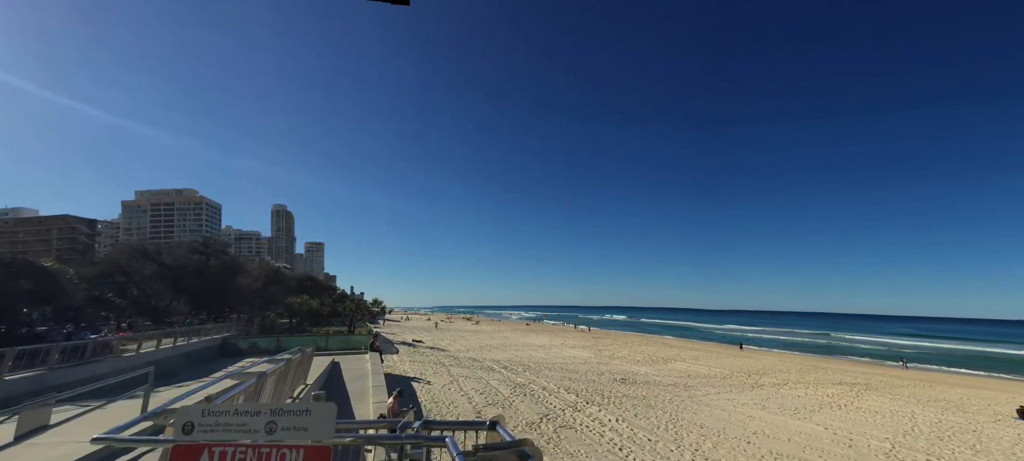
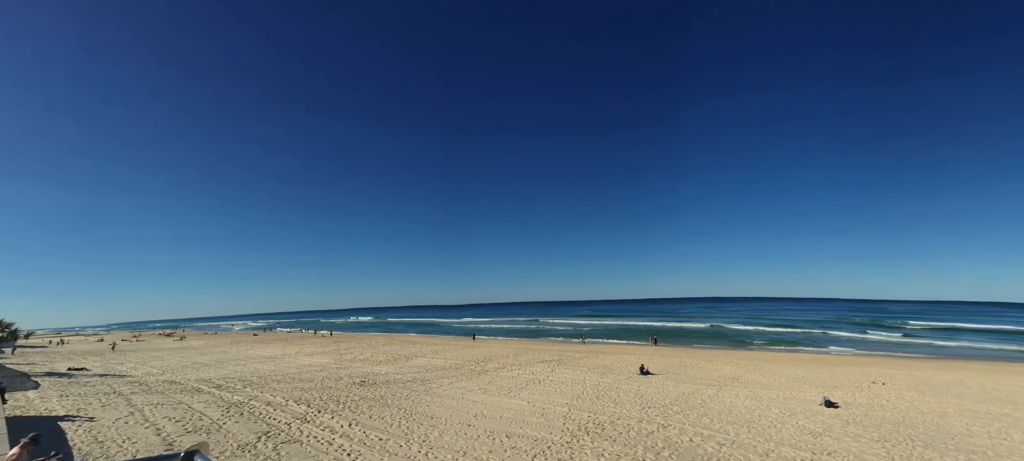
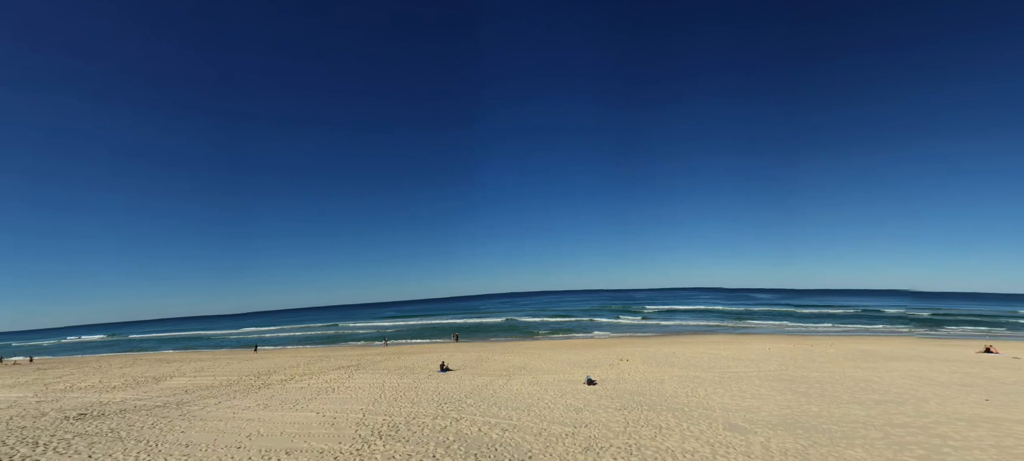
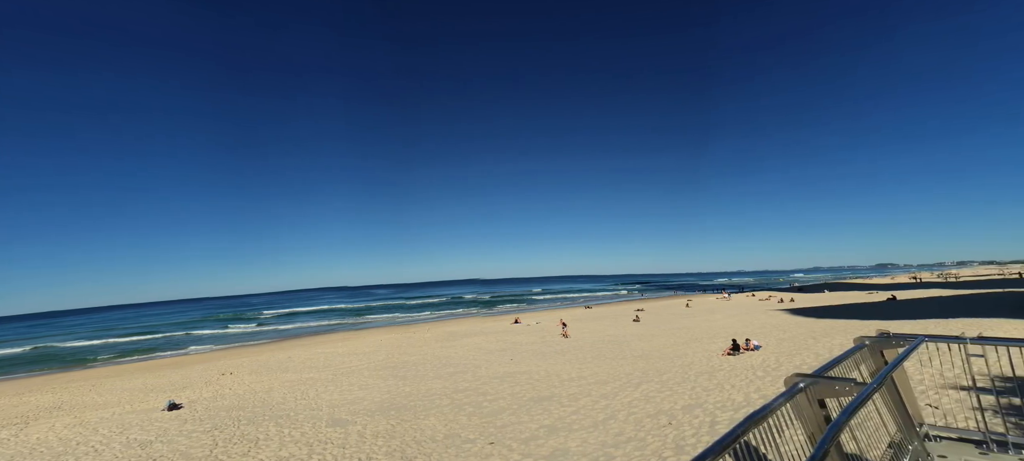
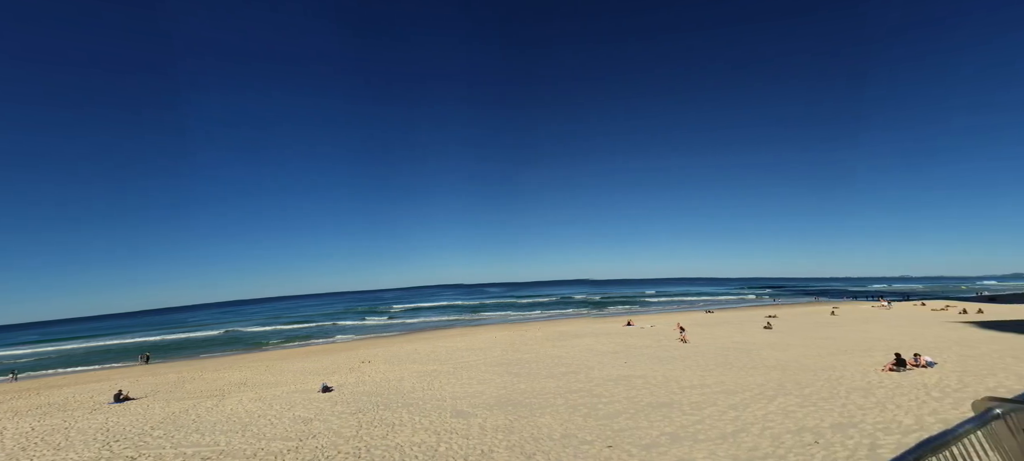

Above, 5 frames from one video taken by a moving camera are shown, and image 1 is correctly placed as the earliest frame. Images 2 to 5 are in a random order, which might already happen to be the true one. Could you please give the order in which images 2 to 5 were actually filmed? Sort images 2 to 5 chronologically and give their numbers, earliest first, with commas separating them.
2, 3, 5, 4
